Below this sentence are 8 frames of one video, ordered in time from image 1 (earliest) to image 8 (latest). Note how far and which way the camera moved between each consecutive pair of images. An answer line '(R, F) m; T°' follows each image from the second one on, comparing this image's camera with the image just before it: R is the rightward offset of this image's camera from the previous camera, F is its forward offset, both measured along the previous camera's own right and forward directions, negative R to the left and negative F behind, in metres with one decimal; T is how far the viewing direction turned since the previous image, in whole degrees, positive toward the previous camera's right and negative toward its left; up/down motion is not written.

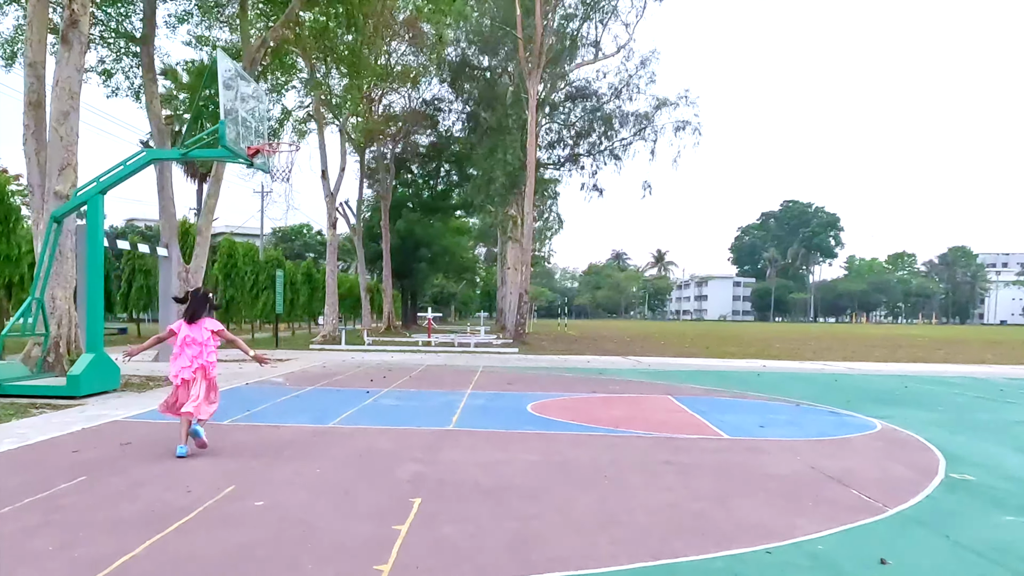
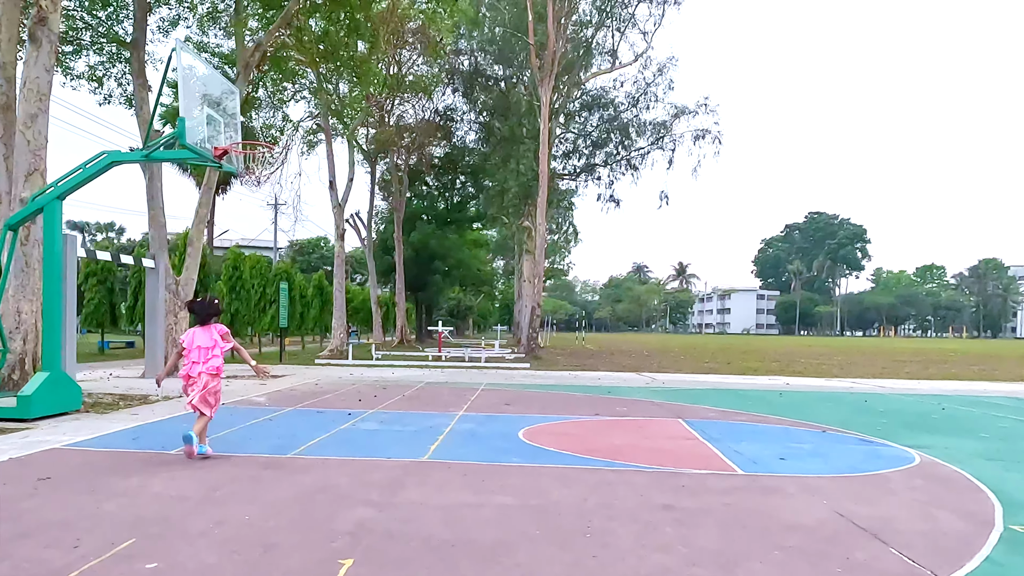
(+0.4, +0.9) m; -2°
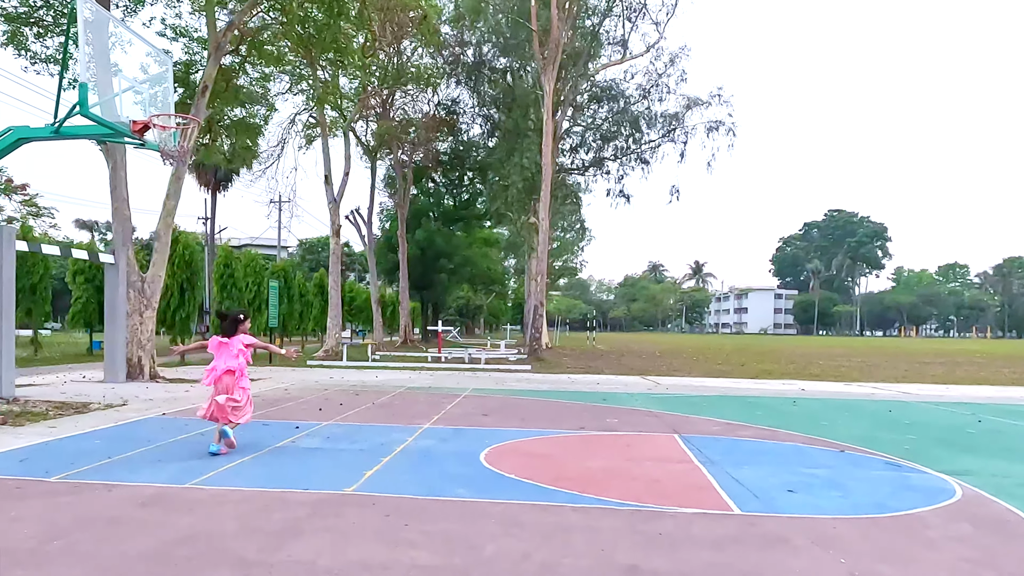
(+0.5, +1.2) m; -1°
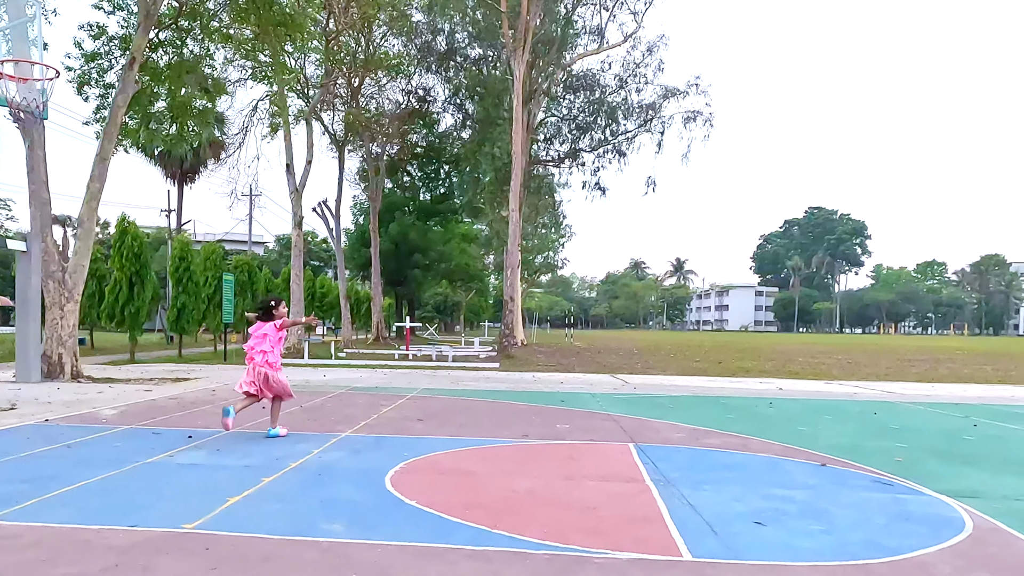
(+0.5, +1.2) m; +1°
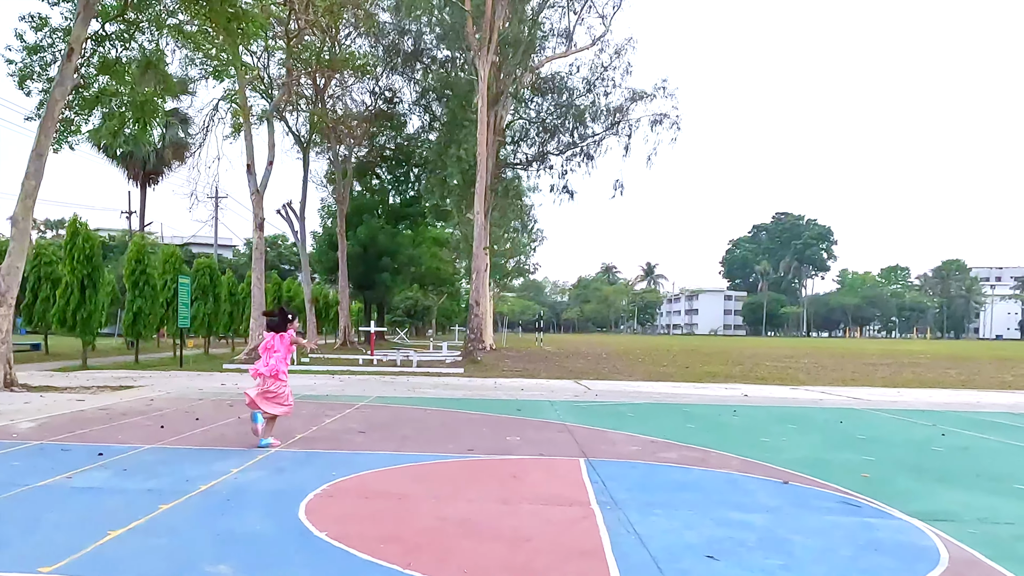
(+0.3, +0.5) m; +2°
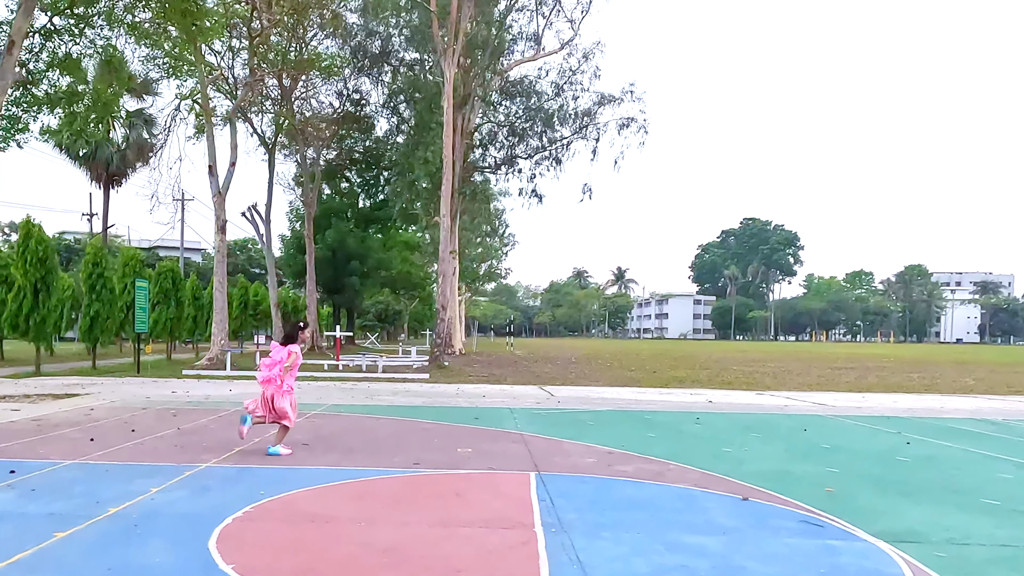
(+0.2, +0.4) m; +2°
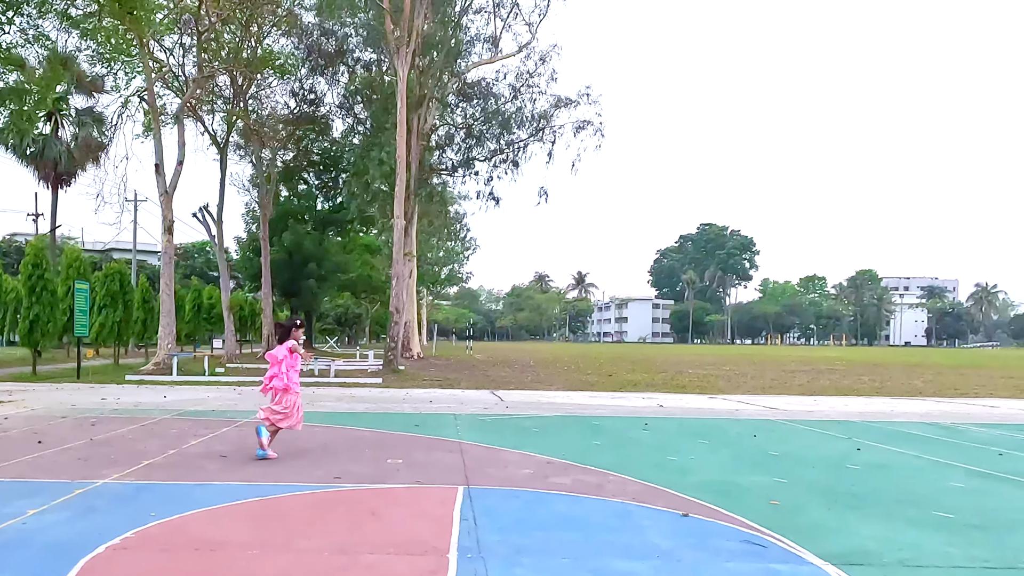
(+0.3, +0.4) m; +3°
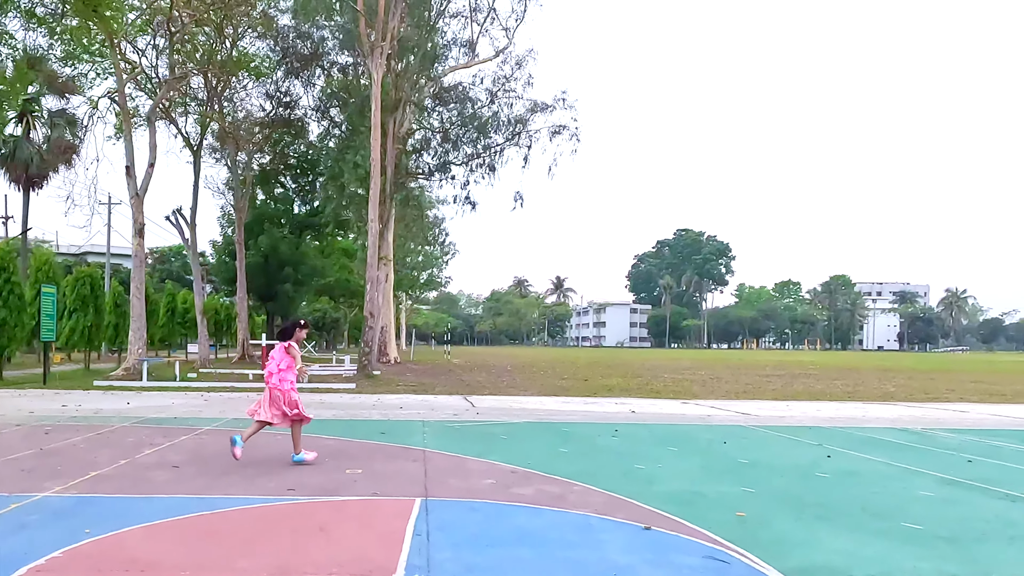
(+0.1, +0.2) m; +2°
